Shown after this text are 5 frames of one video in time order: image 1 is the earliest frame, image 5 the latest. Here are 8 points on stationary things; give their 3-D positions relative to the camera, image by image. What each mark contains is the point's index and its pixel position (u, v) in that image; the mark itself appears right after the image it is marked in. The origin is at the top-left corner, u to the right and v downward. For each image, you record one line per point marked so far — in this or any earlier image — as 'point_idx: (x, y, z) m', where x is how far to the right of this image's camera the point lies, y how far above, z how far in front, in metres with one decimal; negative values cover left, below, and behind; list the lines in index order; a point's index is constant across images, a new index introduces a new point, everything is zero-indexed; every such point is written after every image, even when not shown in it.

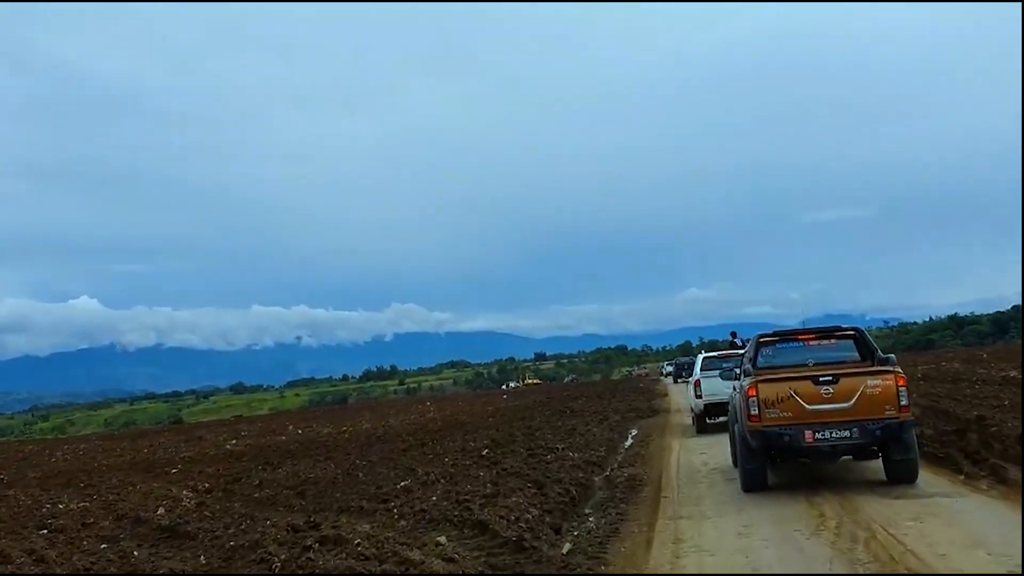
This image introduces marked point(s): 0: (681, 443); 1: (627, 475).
0: (+3.3, -3.0, +18.5) m
1: (+1.6, -2.5, +13.0) m
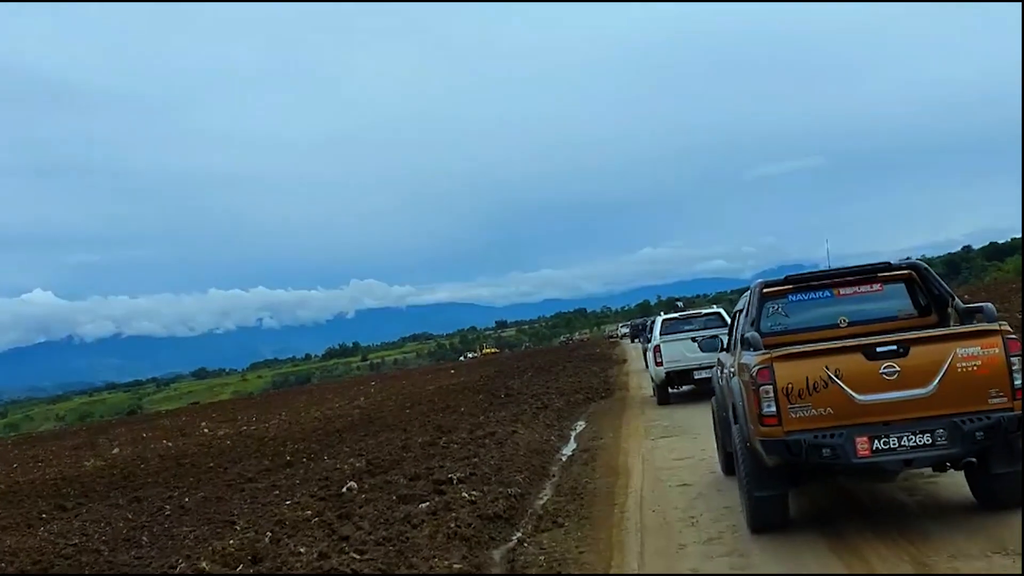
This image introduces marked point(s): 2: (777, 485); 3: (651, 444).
0: (+1.7, -2.1, +12.6) m
1: (+0.3, -1.9, +7.0) m
2: (+2.2, -1.7, +7.4) m
3: (+1.9, -2.1, +12.8) m
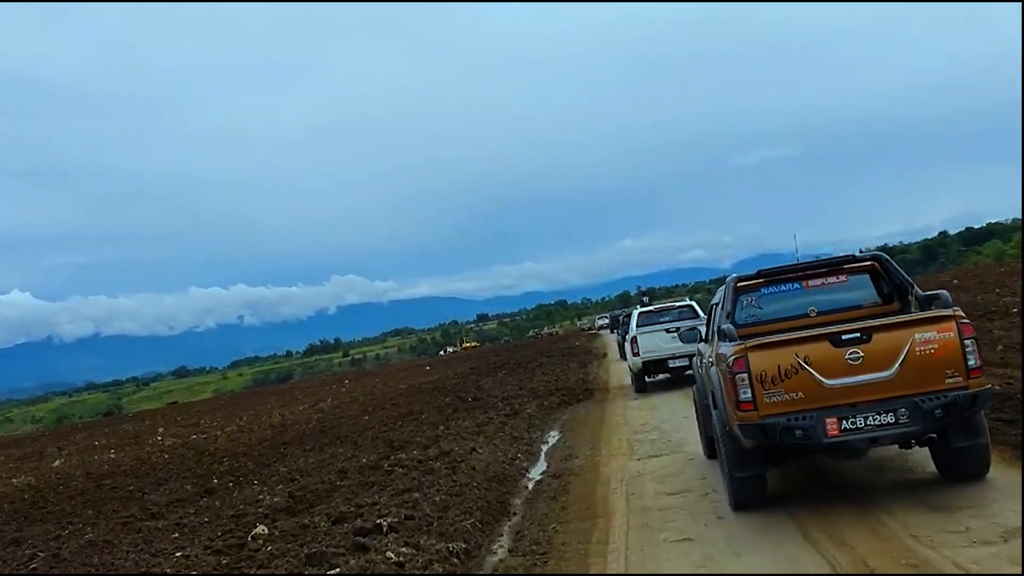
0: (+1.3, -2.0, +10.3) m
1: (-0.1, -1.9, +4.7) m
2: (+1.8, -1.6, +5.1) m
3: (+1.4, -2.0, +10.5) m
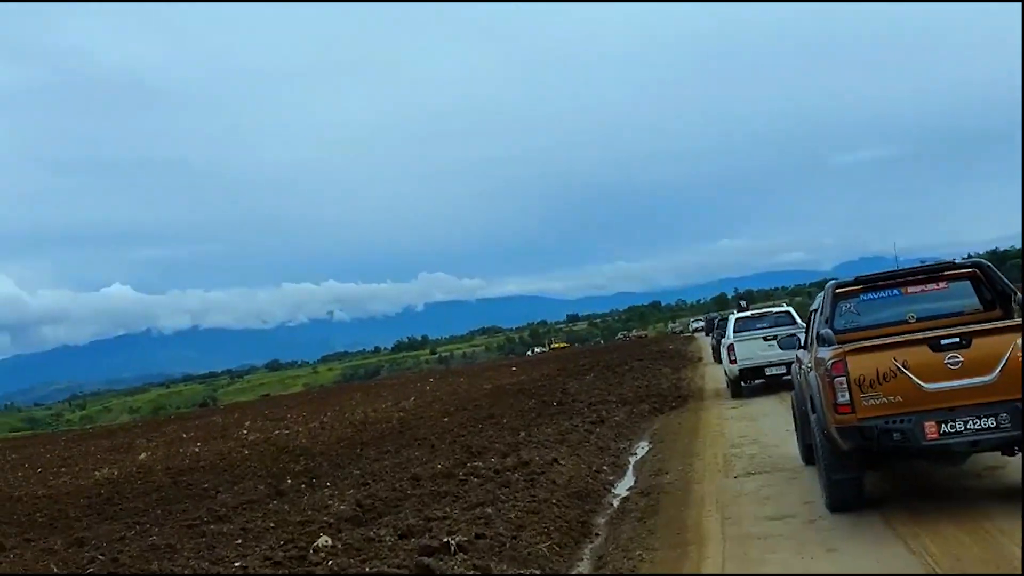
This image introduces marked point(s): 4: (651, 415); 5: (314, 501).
0: (+2.1, -2.0, +9.3) m
1: (+0.2, -1.9, +3.9) m
2: (+2.1, -1.6, +4.1) m
3: (+2.2, -2.0, +9.5) m
4: (+2.4, -2.3, +17.4) m
5: (-2.3, -2.6, +11.7) m
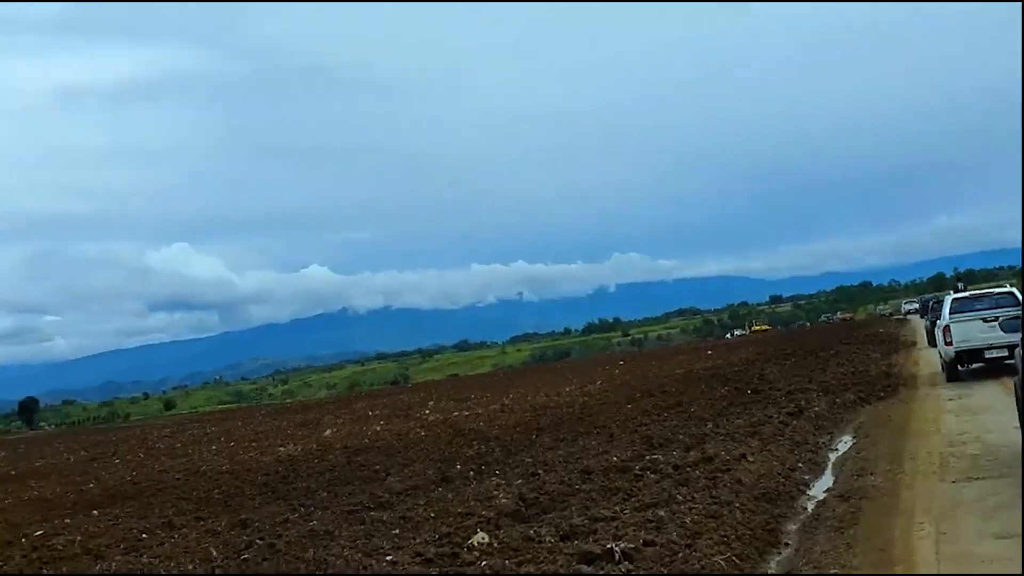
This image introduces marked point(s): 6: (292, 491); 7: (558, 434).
0: (+3.6, -1.8, +8.0) m
1: (+0.7, -1.7, +3.0) m
2: (+2.6, -1.5, +2.8) m
3: (+3.7, -1.8, +8.1) m
4: (+5.4, -1.9, +15.8) m
5: (-0.3, -2.3, +11.1) m
6: (-3.2, -2.9, +13.6) m
7: (+0.4, -2.6, +17.1) m
